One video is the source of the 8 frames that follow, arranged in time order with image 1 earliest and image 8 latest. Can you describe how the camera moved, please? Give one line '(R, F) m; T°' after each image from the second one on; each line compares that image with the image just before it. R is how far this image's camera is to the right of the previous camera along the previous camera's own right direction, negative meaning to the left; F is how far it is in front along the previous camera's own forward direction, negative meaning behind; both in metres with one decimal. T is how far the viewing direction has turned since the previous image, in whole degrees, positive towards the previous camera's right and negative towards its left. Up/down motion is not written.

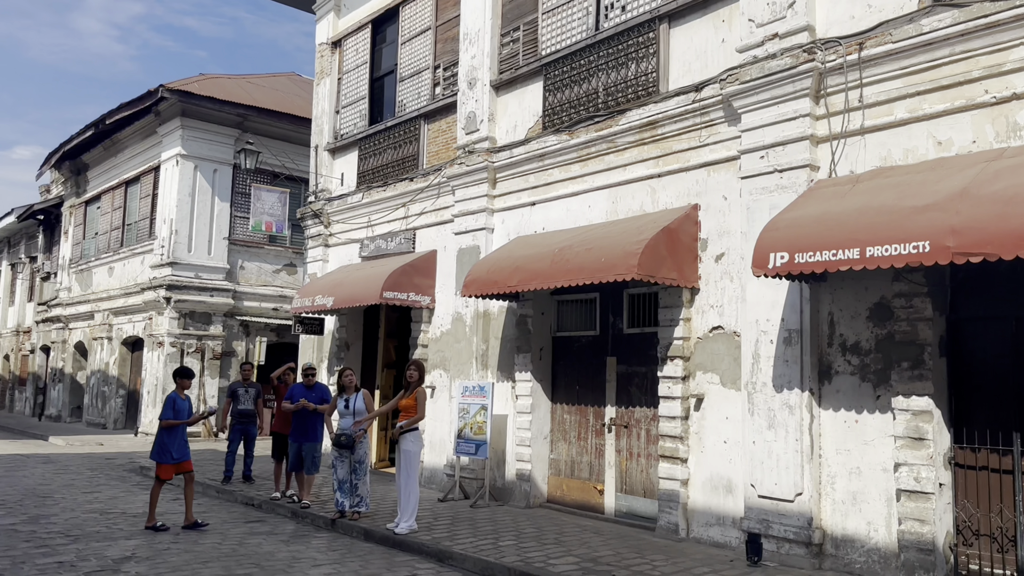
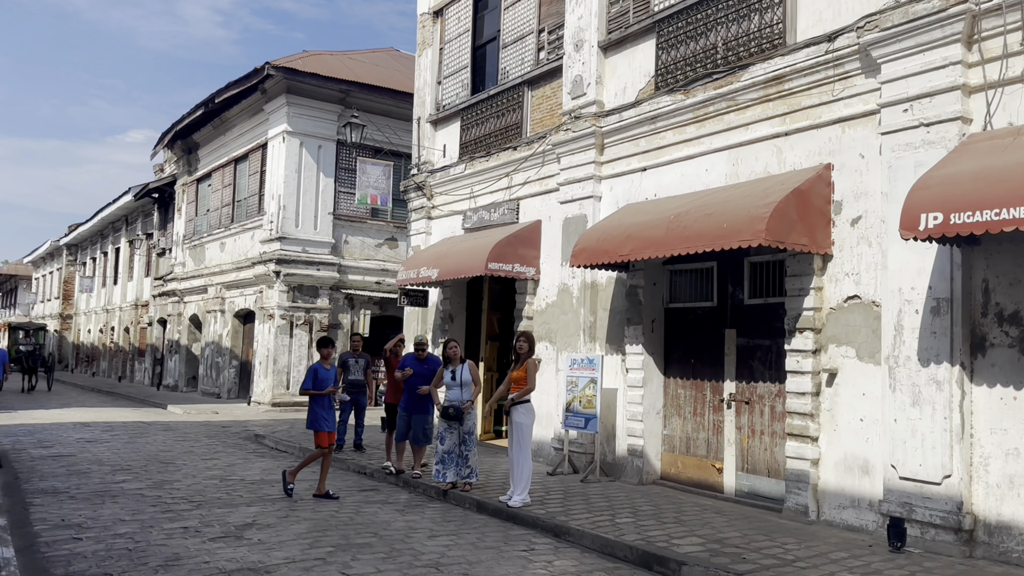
(-0.3, +0.3) m; -6°
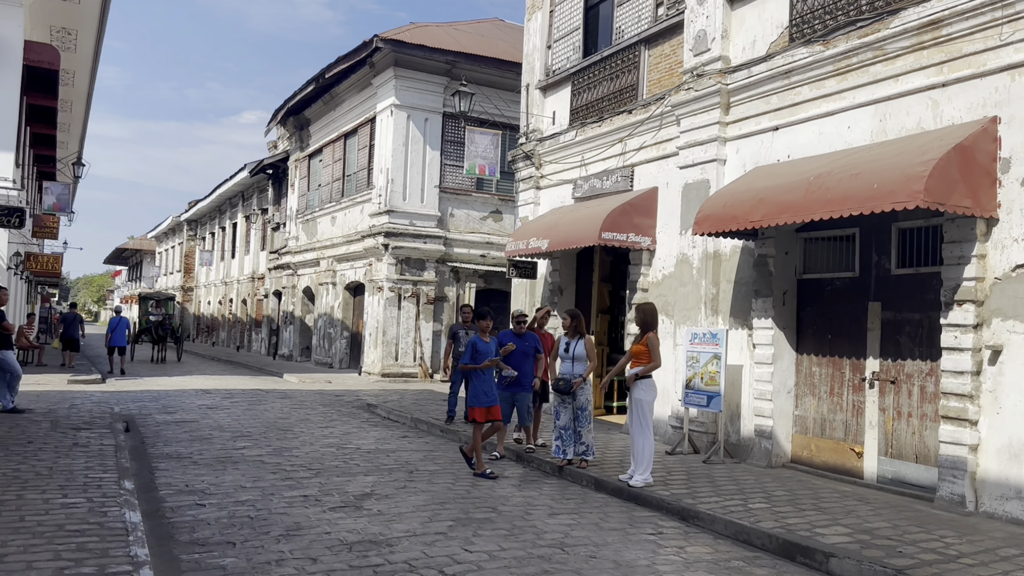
(-0.2, +0.4) m; -7°
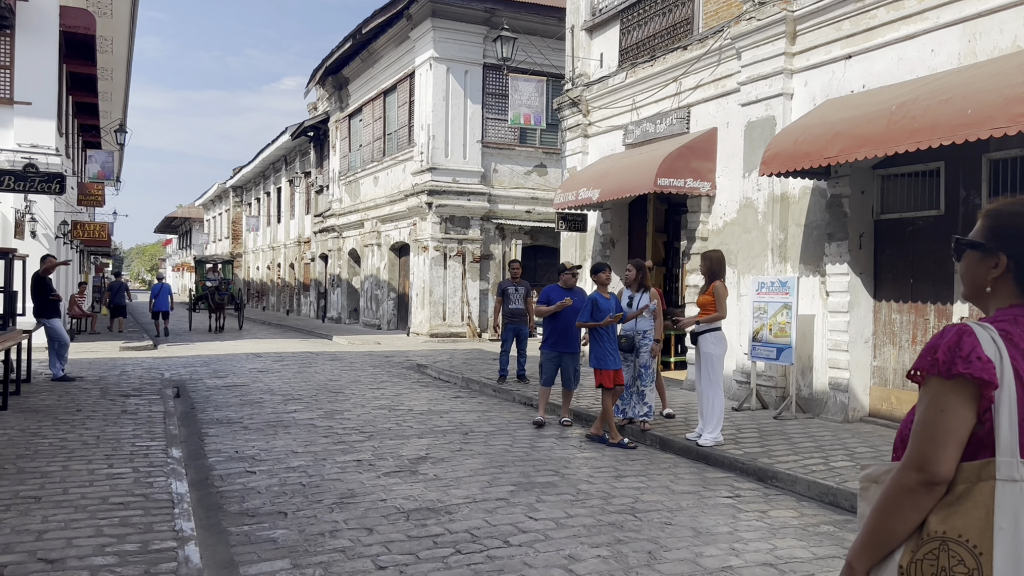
(-0.1, +0.5) m; -3°
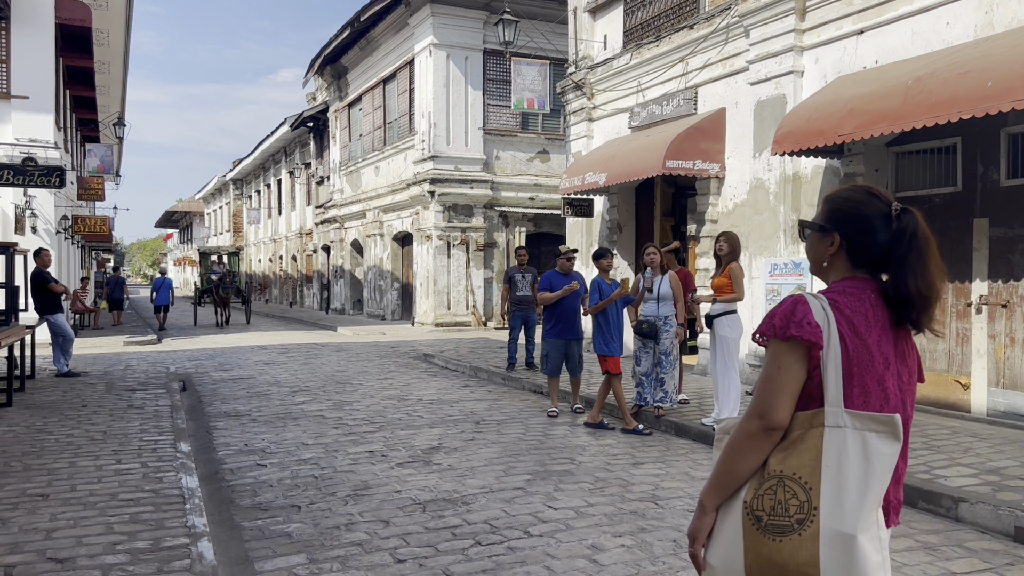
(-0.1, +0.1) m; 0°
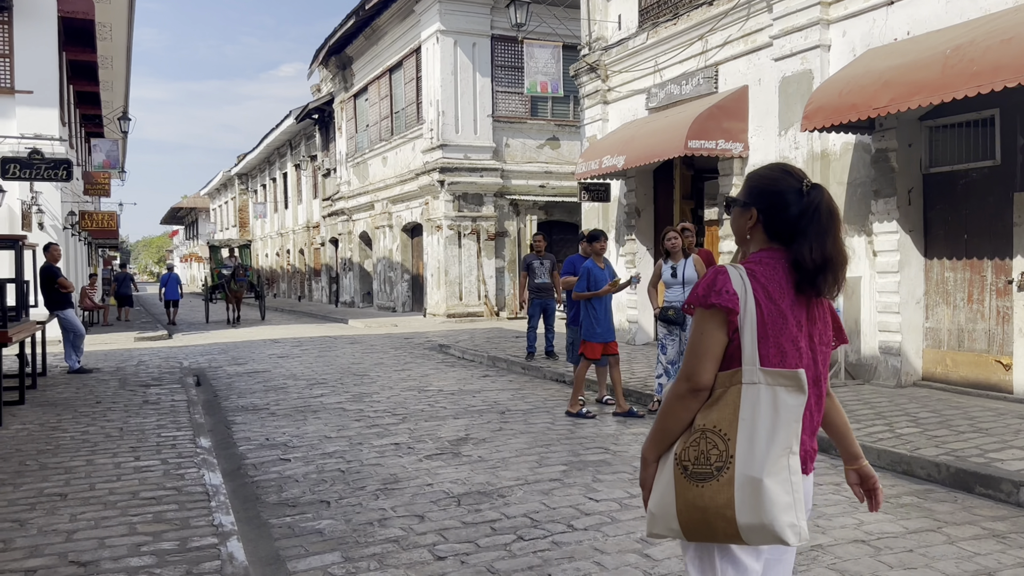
(-0.2, +0.3) m; 0°
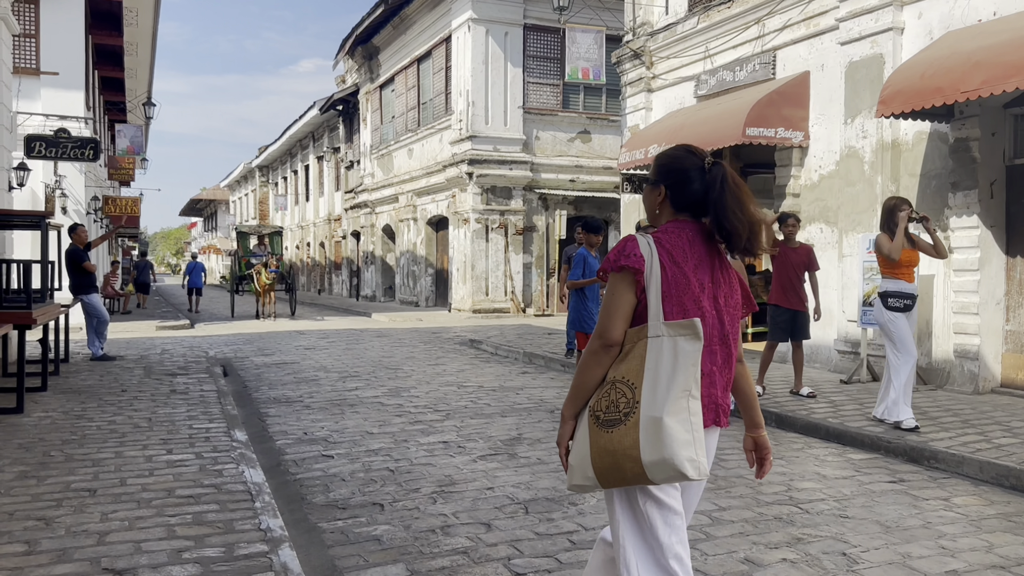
(-0.4, +0.5) m; -1°
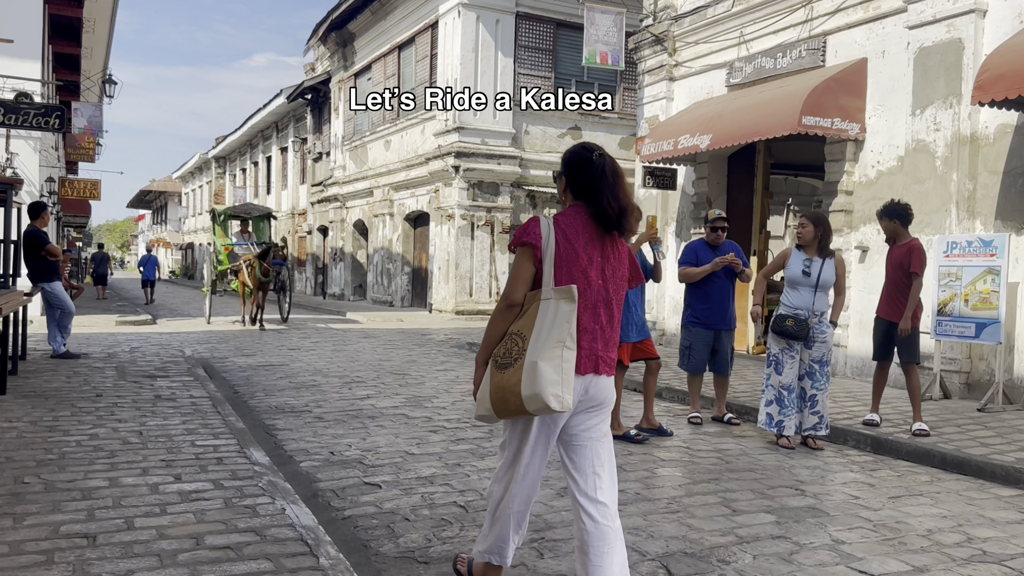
(-0.8, +1.1) m; +3°
